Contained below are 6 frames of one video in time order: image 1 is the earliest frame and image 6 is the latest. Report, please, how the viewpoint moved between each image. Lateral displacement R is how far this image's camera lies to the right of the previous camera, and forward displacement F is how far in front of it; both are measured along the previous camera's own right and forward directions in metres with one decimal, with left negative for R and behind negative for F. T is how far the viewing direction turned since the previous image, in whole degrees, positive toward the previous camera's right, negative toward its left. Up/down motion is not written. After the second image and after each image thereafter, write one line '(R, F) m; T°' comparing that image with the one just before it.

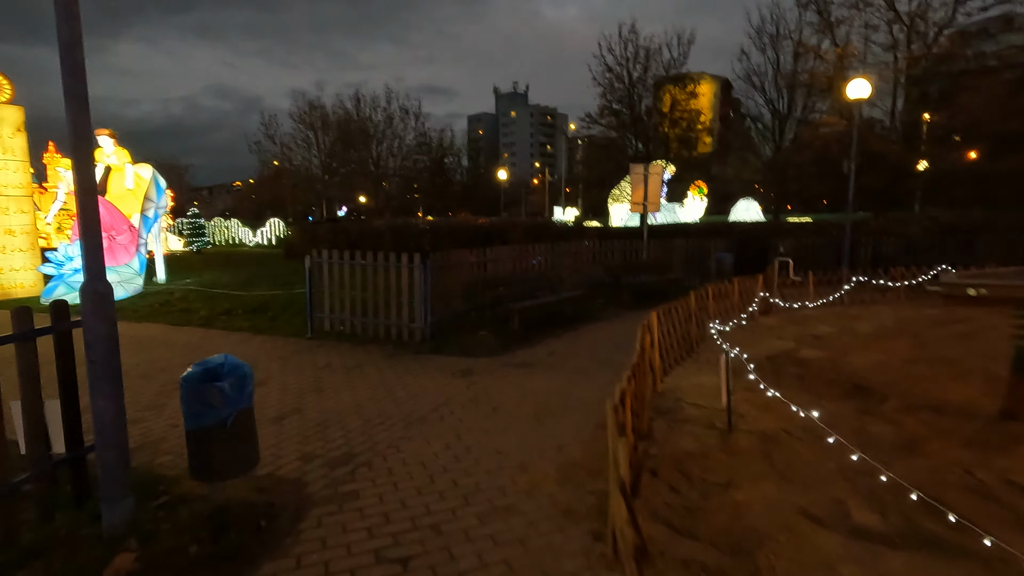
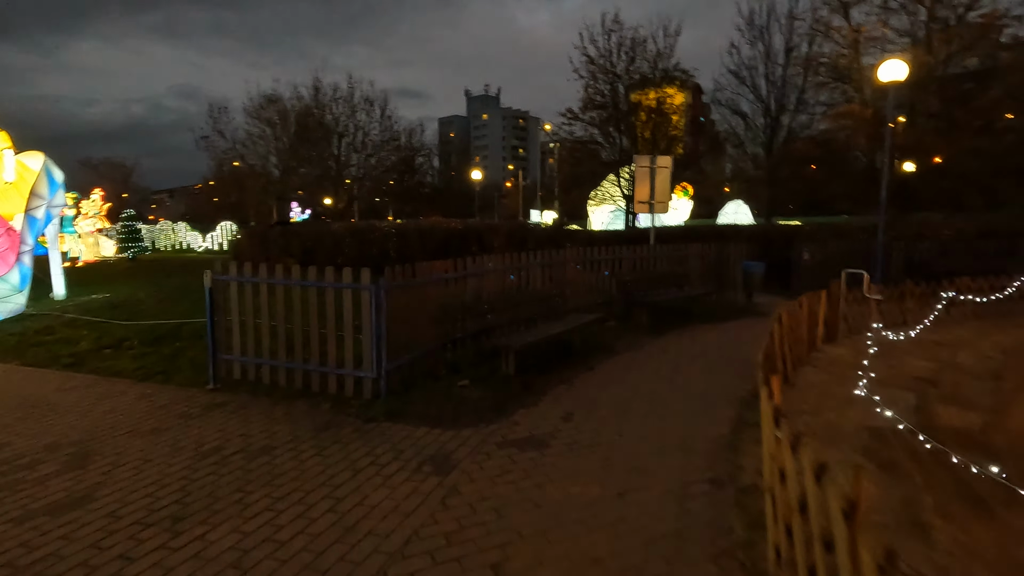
(-0.3, +2.9) m; +3°
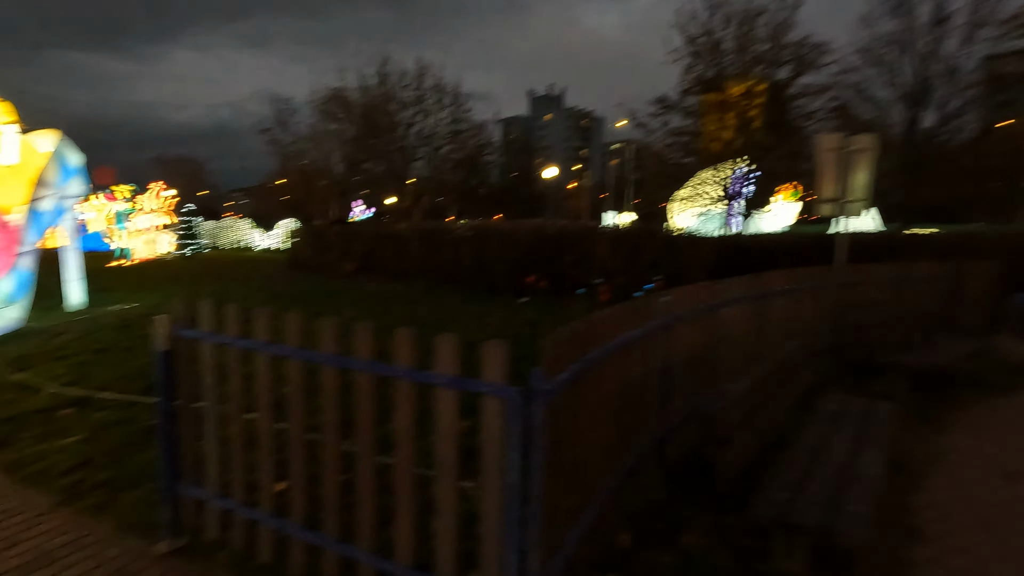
(-1.3, +3.7) m; -6°
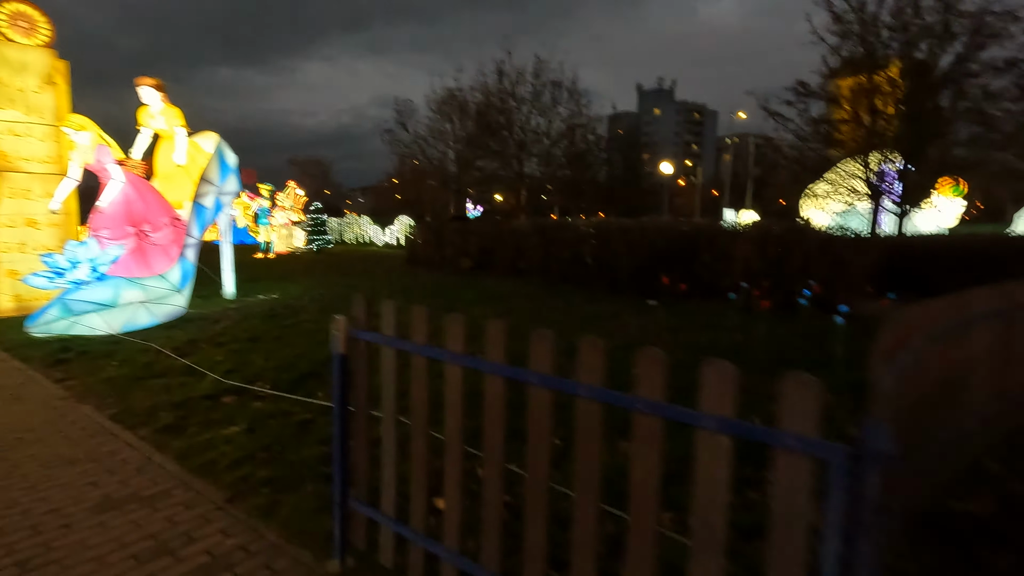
(-0.7, +0.5) m; -11°
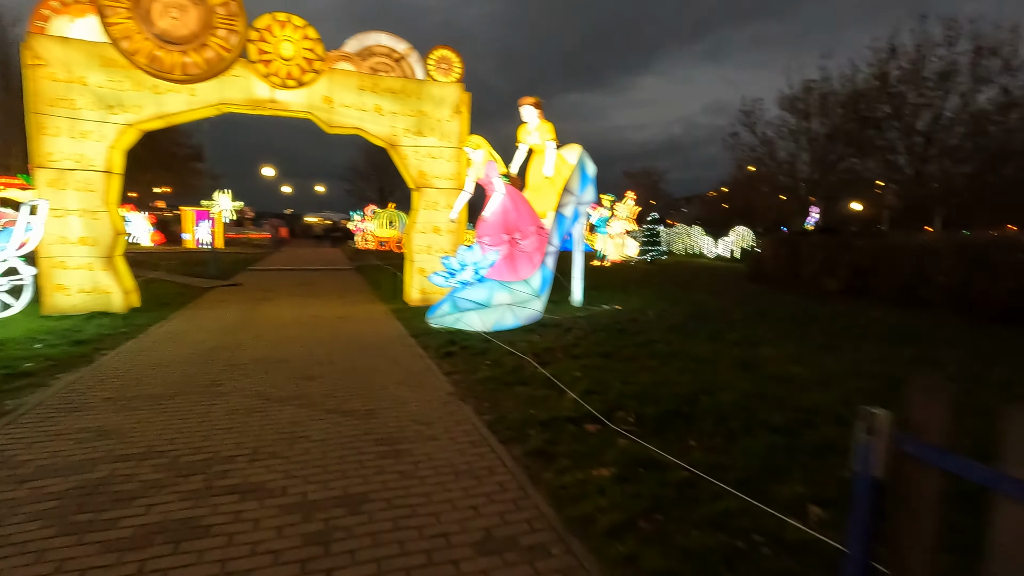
(-1.1, +1.0) m; -33°
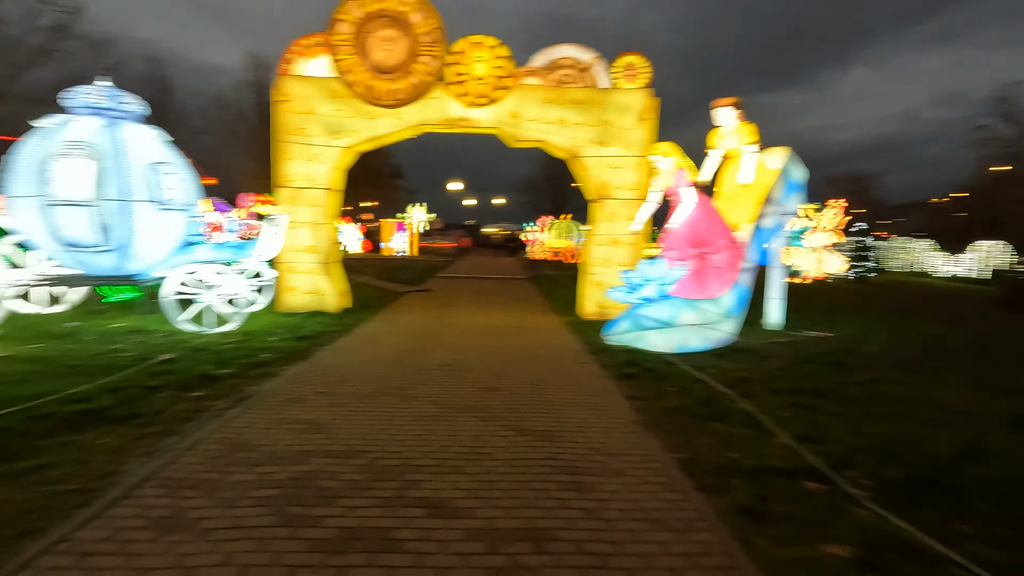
(-0.3, +0.4) m; -18°
